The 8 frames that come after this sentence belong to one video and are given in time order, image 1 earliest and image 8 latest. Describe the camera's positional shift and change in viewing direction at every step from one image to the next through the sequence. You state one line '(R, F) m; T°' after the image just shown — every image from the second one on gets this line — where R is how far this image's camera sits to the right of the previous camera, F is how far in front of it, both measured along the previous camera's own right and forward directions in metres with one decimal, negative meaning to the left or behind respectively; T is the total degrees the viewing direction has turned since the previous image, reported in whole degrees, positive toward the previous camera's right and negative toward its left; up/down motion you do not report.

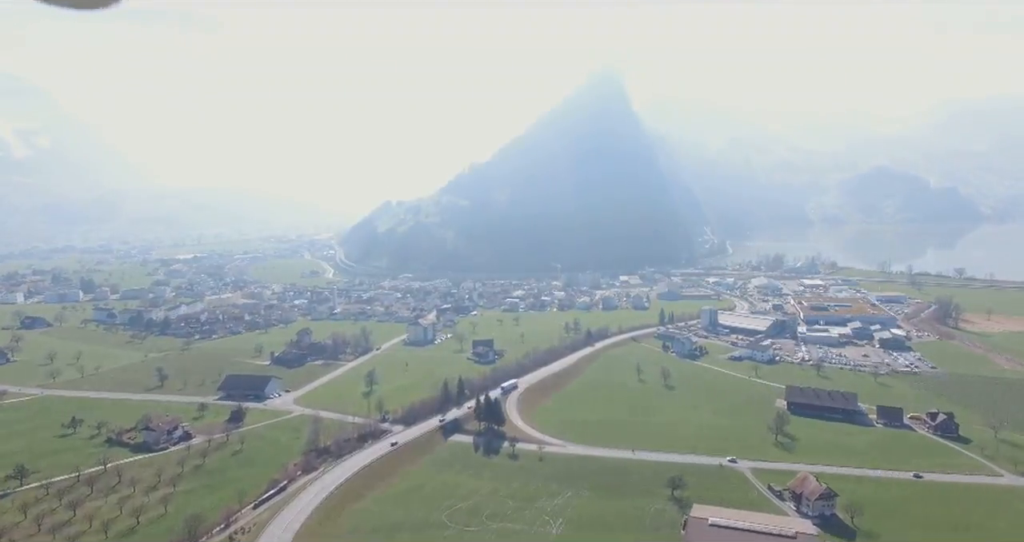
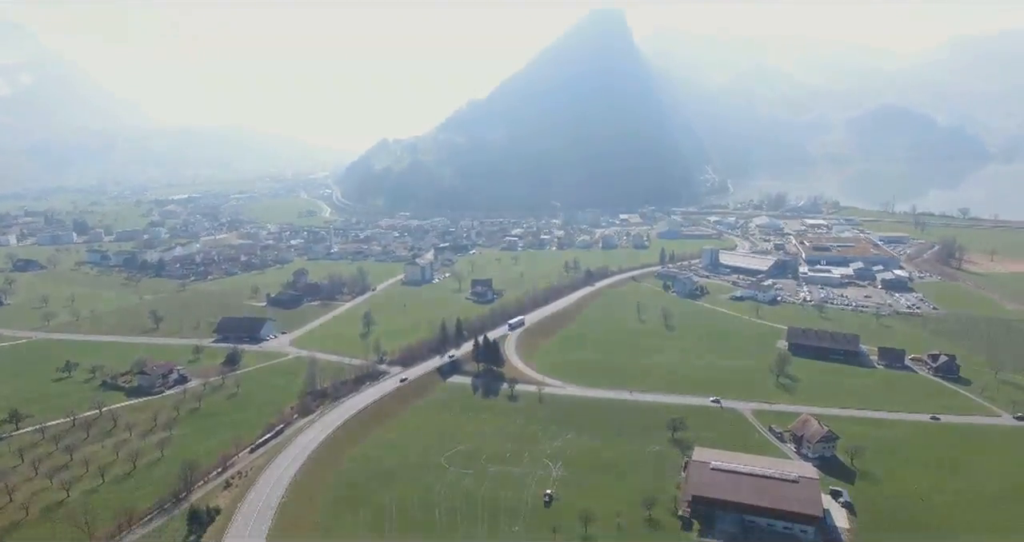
(0.0, +0.9) m; 0°
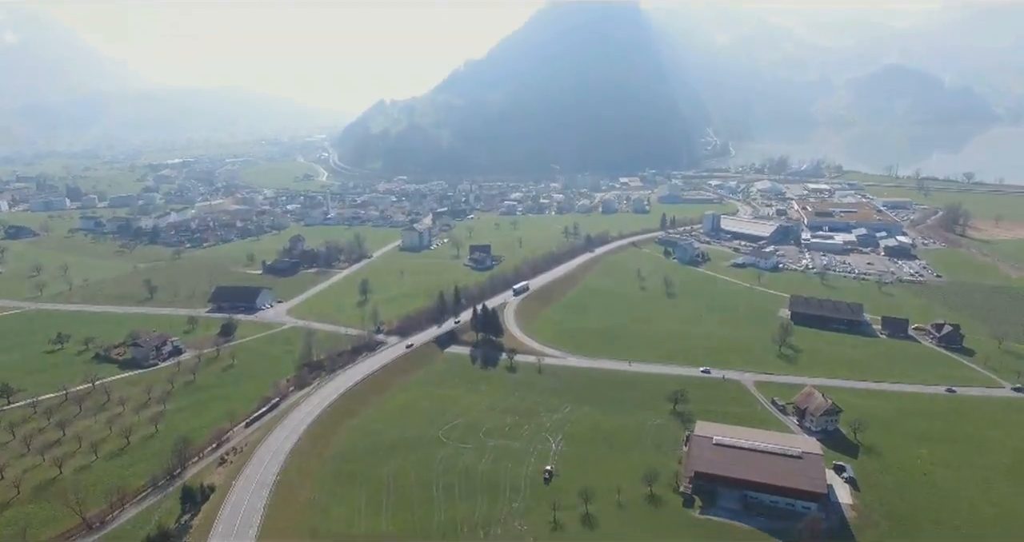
(0.0, +0.7) m; 0°
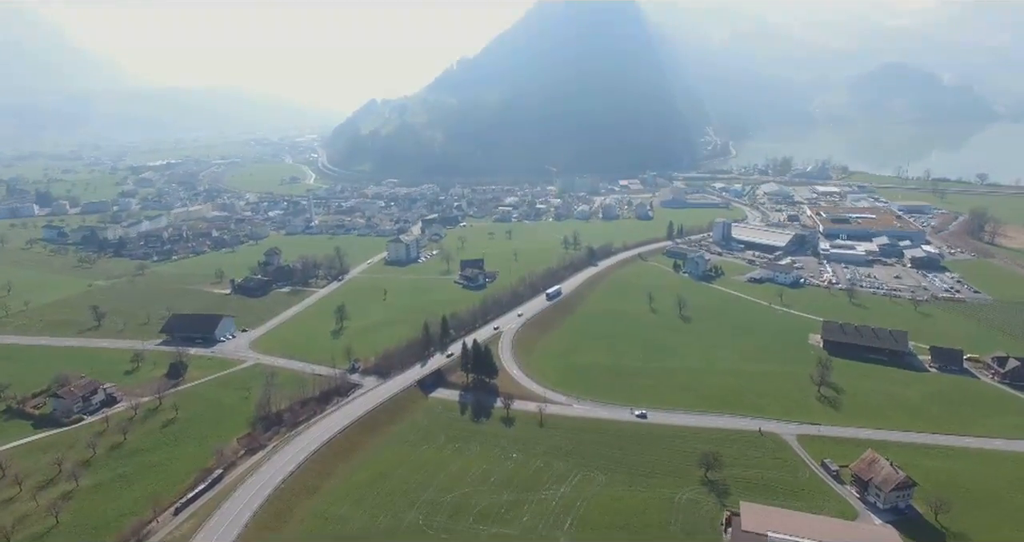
(0.0, +4.5) m; 0°
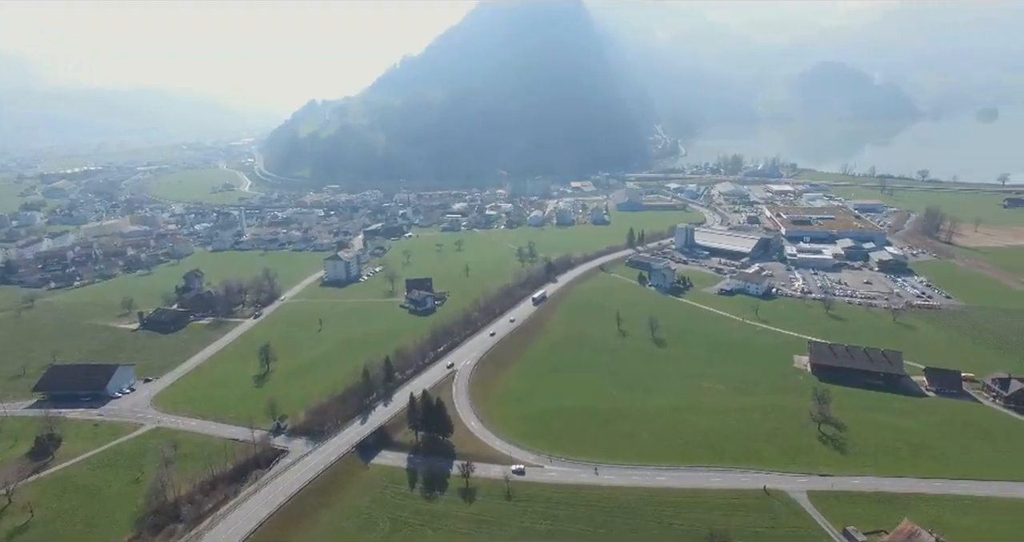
(-0.1, +4.3) m; +5°
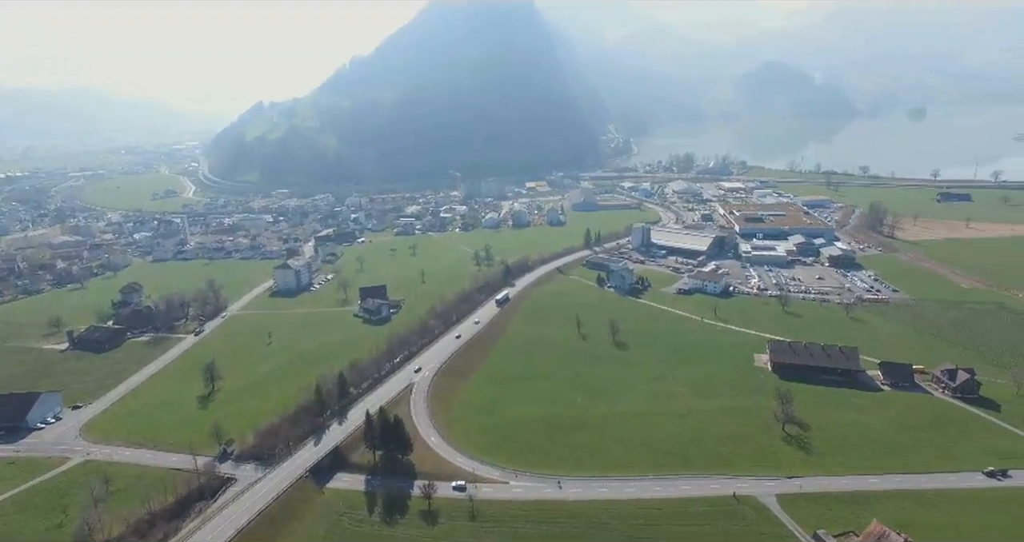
(0.0, +0.8) m; +4°
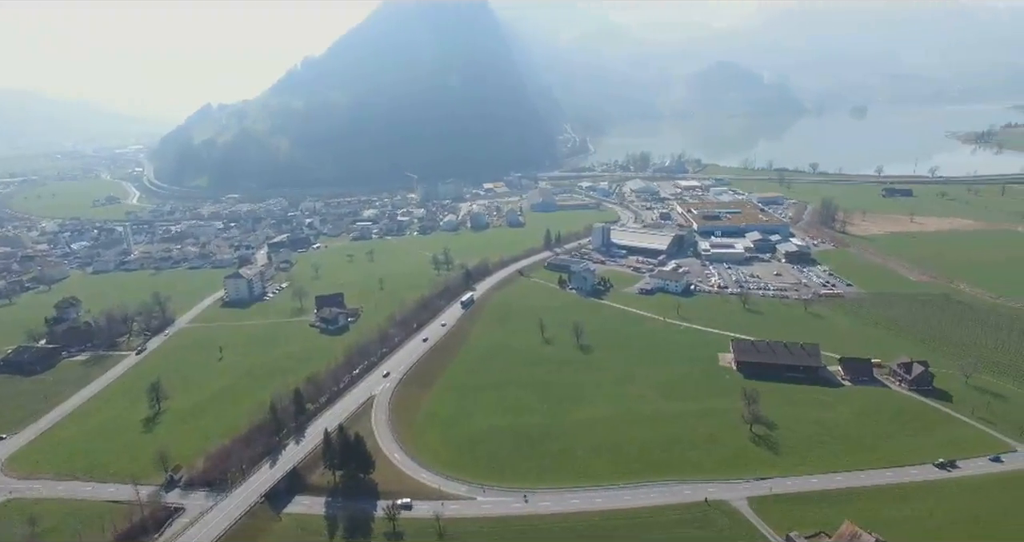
(-0.1, +0.7) m; +4°
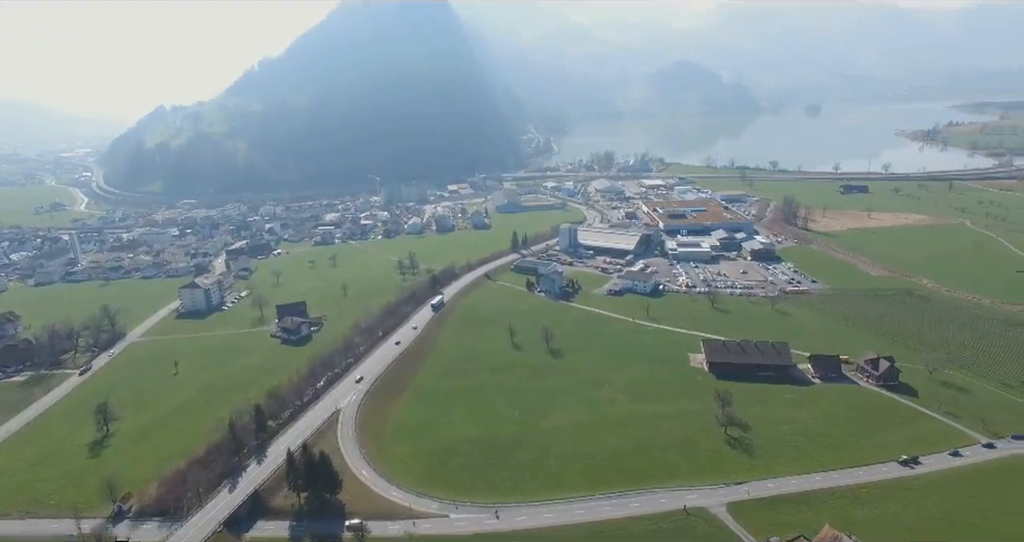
(-0.1, +0.7) m; +3°
